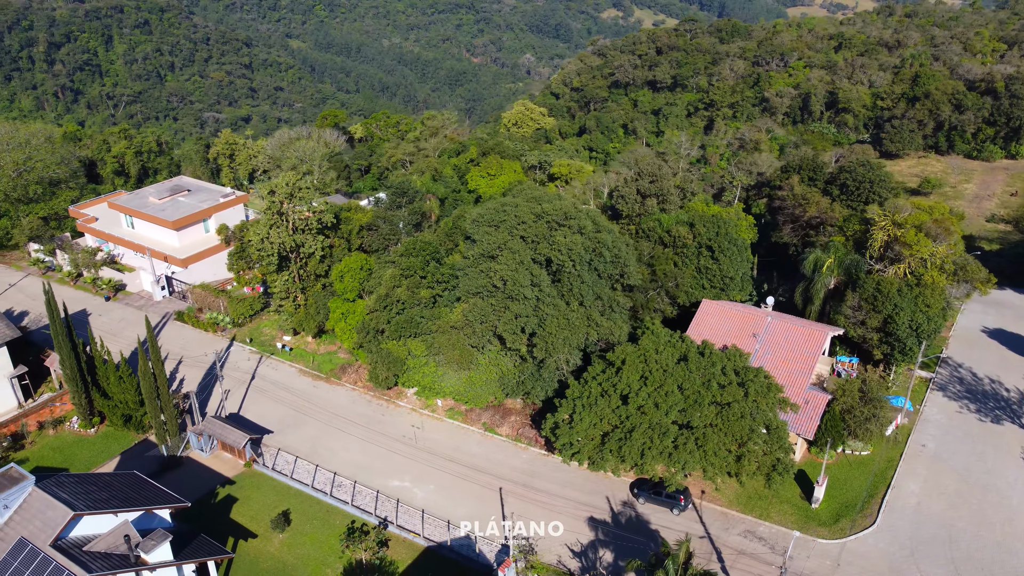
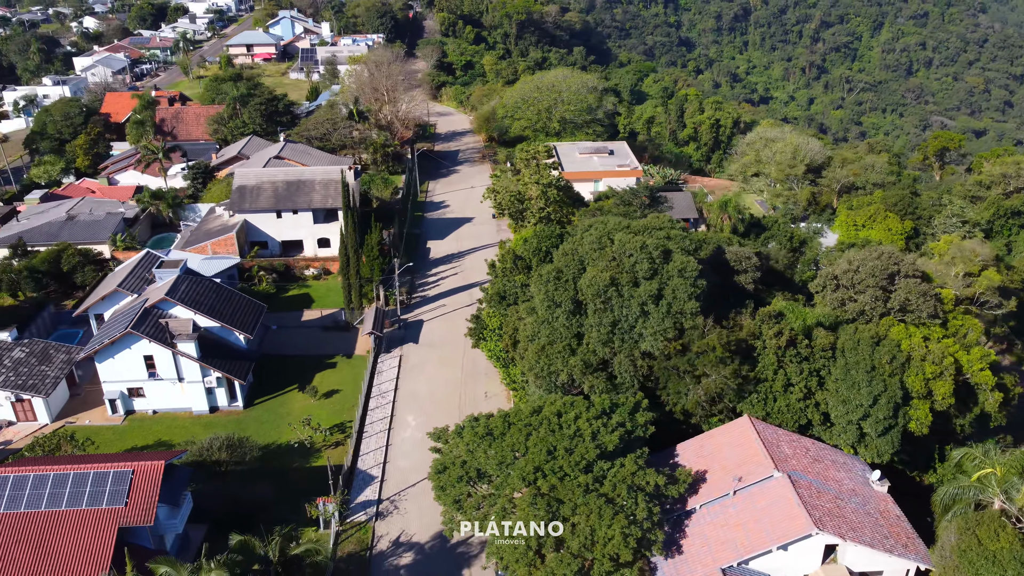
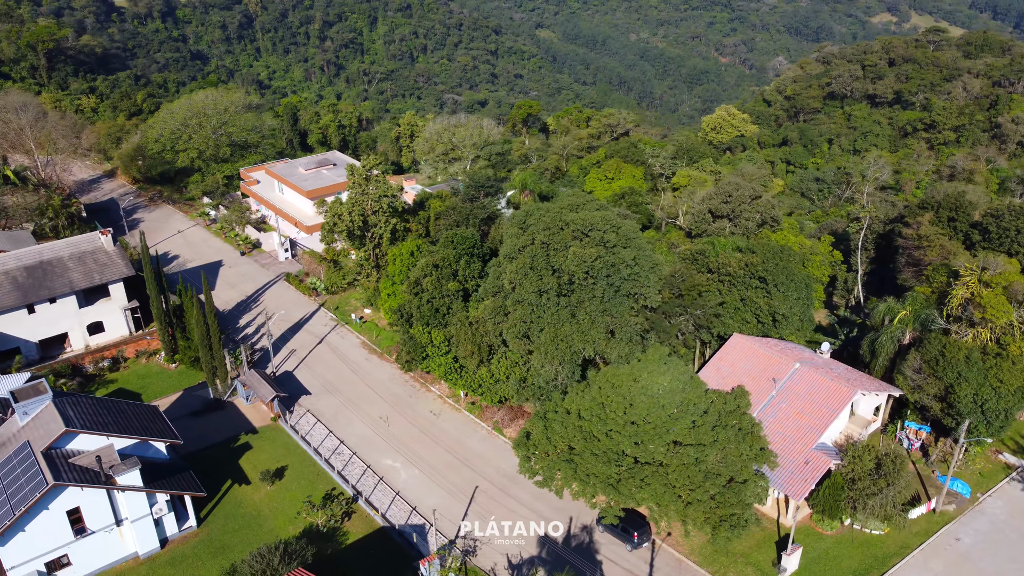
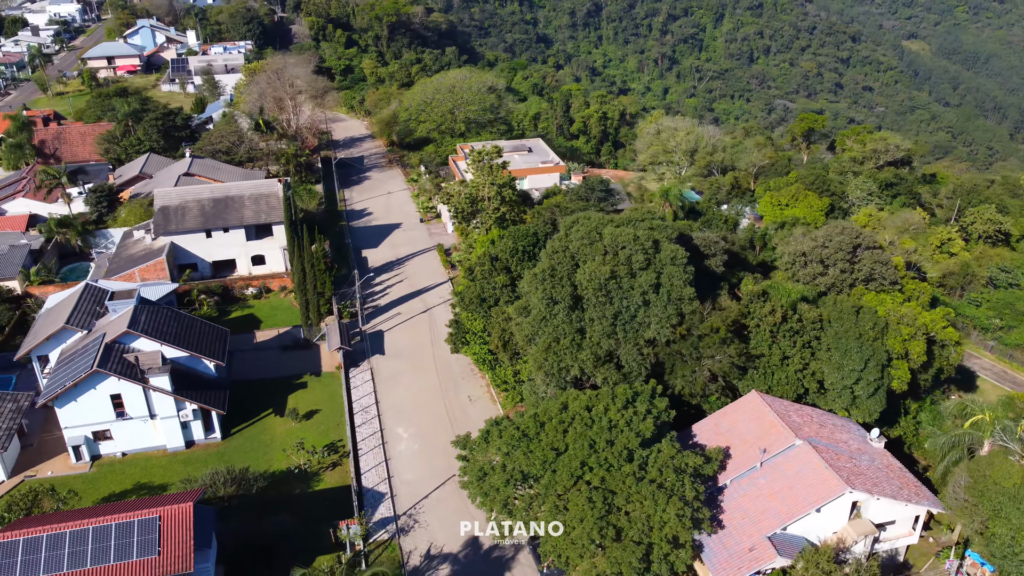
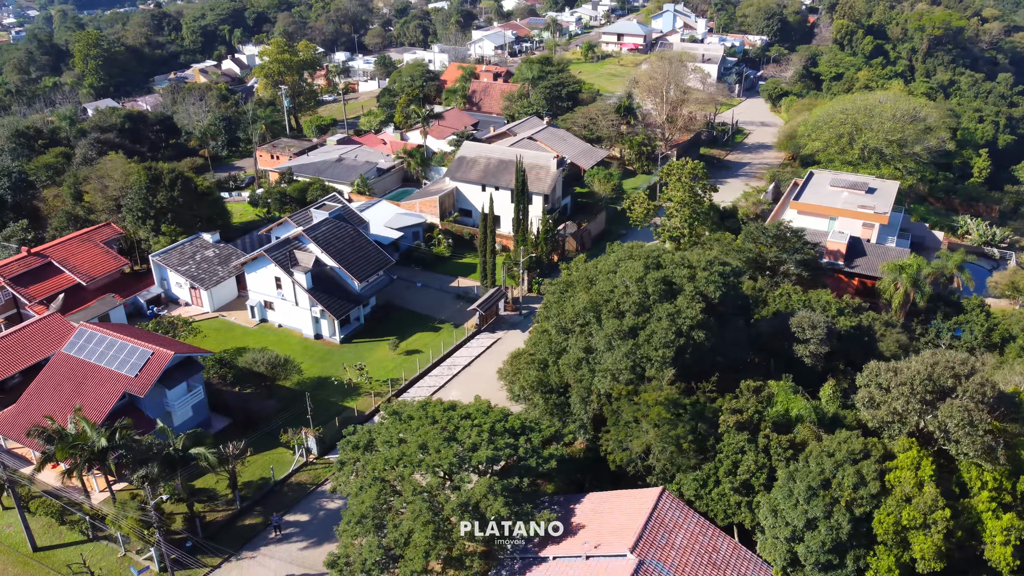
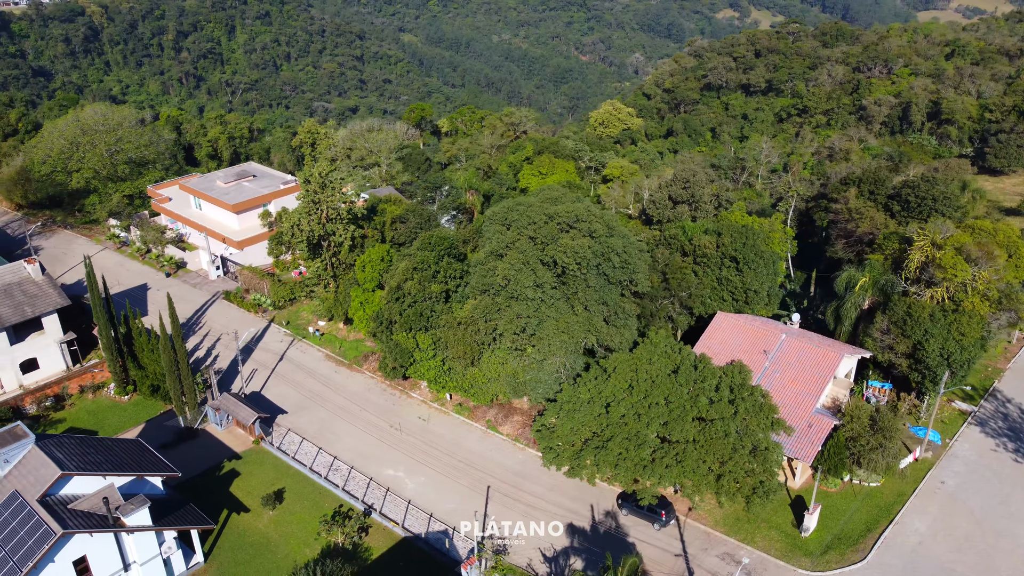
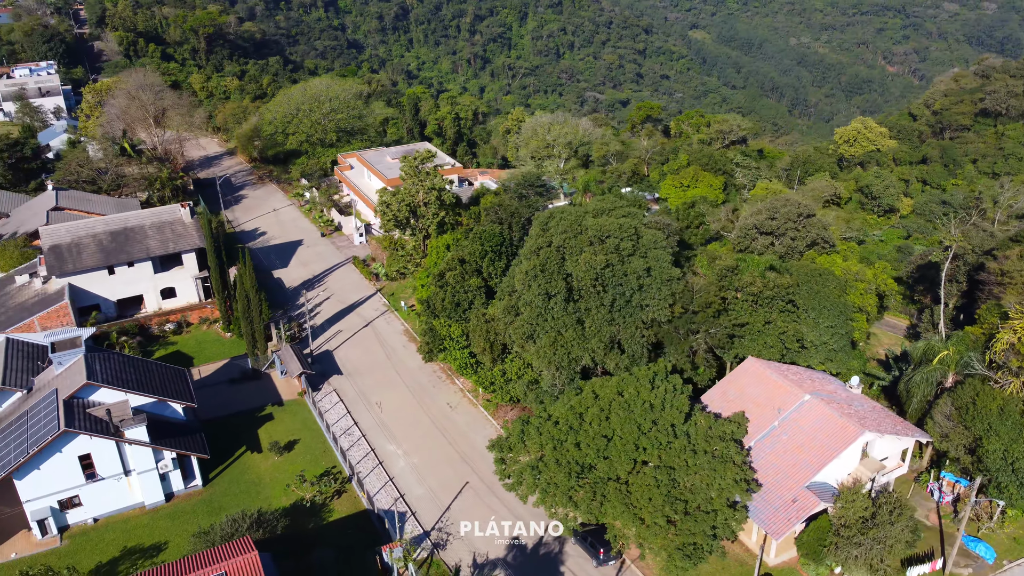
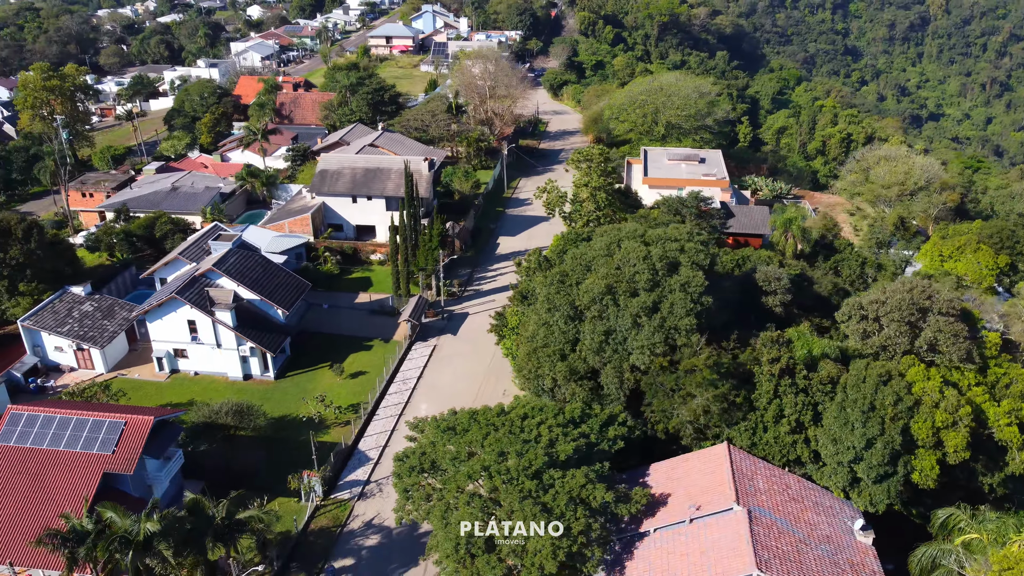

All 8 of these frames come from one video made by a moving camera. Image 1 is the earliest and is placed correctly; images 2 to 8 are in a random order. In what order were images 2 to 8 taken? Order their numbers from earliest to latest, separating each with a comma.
6, 3, 7, 4, 2, 8, 5
